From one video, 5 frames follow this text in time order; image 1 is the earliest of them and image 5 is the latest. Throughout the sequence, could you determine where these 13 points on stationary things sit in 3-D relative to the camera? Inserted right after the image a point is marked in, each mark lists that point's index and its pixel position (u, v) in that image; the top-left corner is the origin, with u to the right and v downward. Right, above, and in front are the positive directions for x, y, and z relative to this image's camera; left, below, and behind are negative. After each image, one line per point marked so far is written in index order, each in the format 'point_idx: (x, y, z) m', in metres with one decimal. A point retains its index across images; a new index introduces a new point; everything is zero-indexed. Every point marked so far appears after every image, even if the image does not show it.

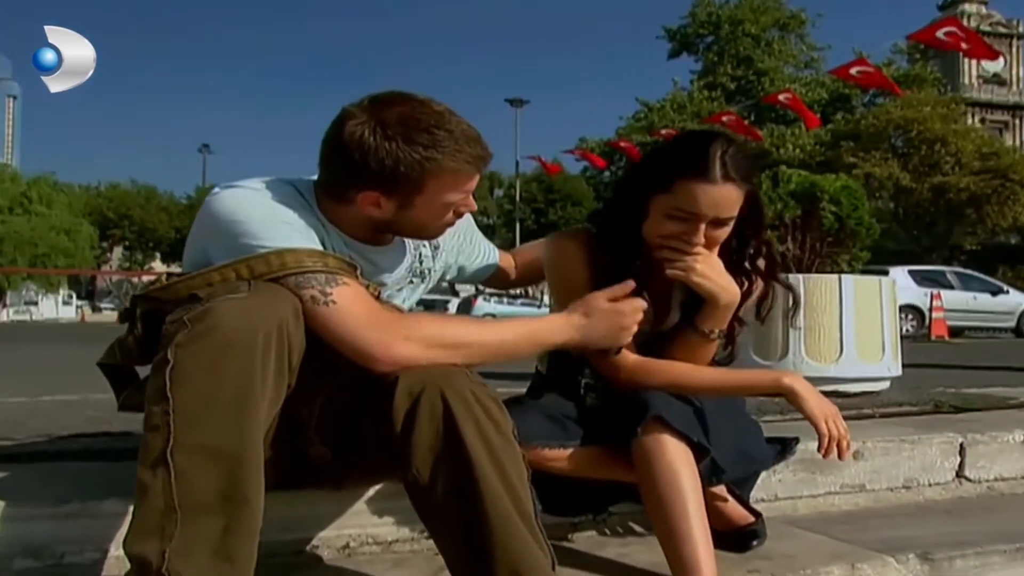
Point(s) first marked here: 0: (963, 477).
0: (+1.4, -0.6, +3.1) m
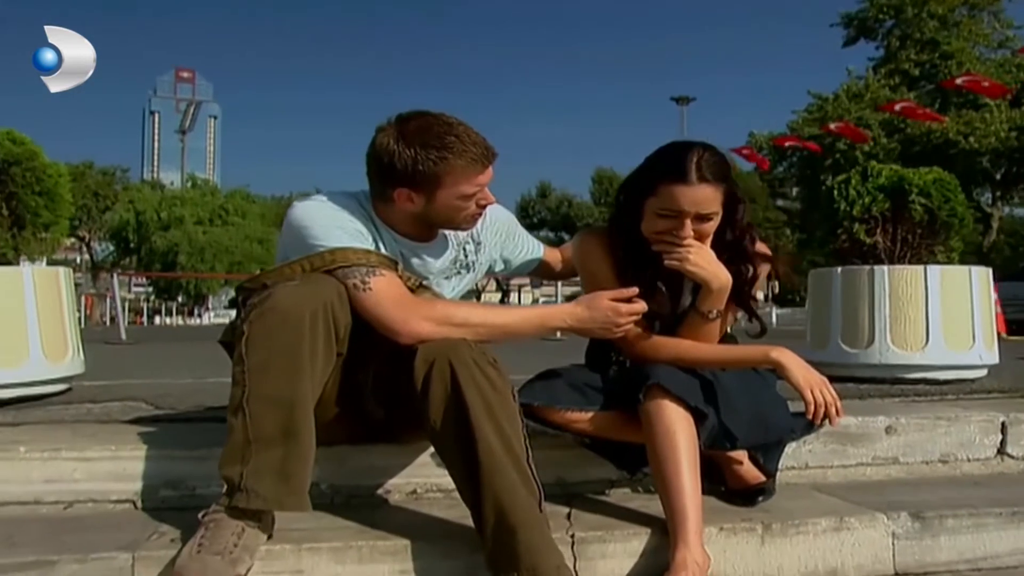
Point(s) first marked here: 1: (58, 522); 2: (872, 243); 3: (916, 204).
0: (+1.6, -0.5, +3.3) m
1: (-1.1, -0.6, +2.5) m
2: (+1.8, +0.2, +4.9) m
3: (+2.0, +0.4, +4.8) m
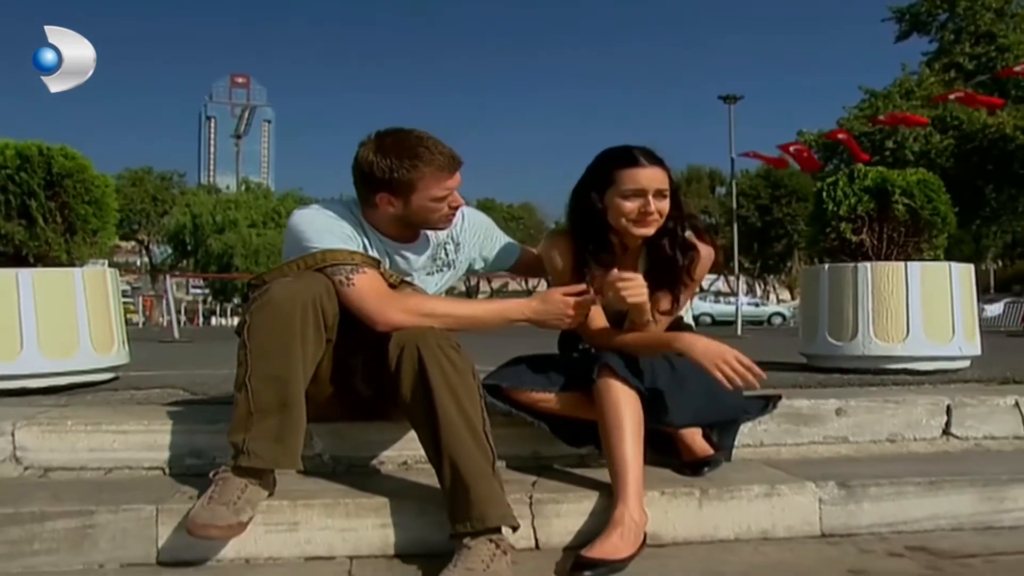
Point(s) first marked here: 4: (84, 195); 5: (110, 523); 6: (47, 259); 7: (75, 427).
0: (+1.6, -0.5, +3.6) m
1: (-1.2, -0.6, +2.9) m
2: (+1.8, +0.2, +5.2) m
3: (+2.0, +0.4, +5.1) m
4: (-2.0, +0.4, +4.7) m
5: (-1.0, -0.6, +2.5) m
6: (-2.1, +0.1, +4.6) m
7: (-1.3, -0.4, +3.0) m
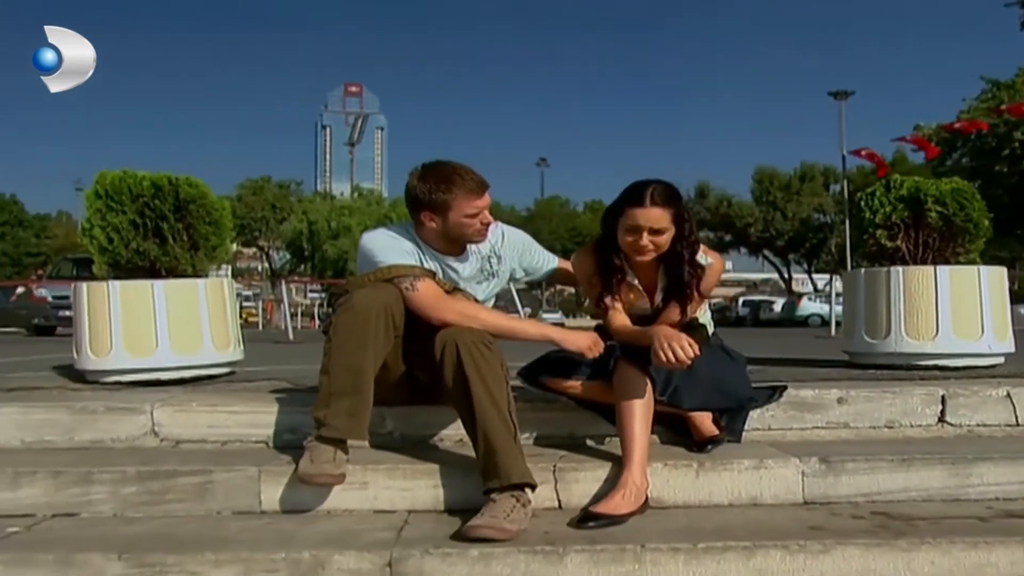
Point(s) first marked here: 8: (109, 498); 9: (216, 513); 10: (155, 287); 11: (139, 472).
0: (+1.8, -0.5, +4.0) m
1: (-1.1, -0.6, +3.7) m
2: (+2.2, +0.2, +5.6) m
3: (+2.3, +0.4, +5.5) m
4: (-1.7, +0.4, +5.5) m
5: (-1.0, -0.6, +3.3) m
6: (-1.8, +0.1, +5.4) m
7: (-1.2, -0.5, +3.8) m
8: (-1.3, -0.7, +3.3) m
9: (-1.0, -0.7, +3.3) m
10: (-1.7, 0.0, +4.8) m
11: (-1.2, -0.6, +3.3) m
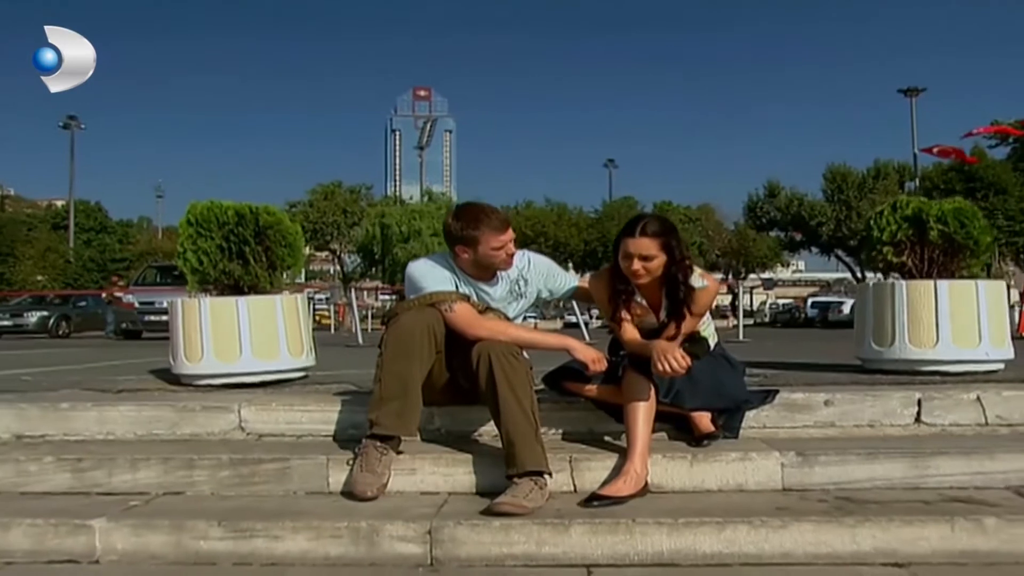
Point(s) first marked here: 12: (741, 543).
0: (+1.9, -0.6, +4.6) m
1: (-1.0, -0.7, +4.4) m
2: (+2.4, +0.2, +6.1) m
3: (+2.6, +0.4, +6.0) m
4: (-1.5, +0.3, +6.3) m
5: (-0.9, -0.7, +4.0) m
6: (-1.6, 0.0, +6.2) m
7: (-1.1, -0.5, +4.6) m
8: (-1.2, -0.8, +4.0) m
9: (-0.9, -0.8, +4.0) m
10: (-1.5, -0.1, +5.6) m
11: (-1.1, -0.7, +4.0) m
12: (+0.8, -0.9, +3.4) m
